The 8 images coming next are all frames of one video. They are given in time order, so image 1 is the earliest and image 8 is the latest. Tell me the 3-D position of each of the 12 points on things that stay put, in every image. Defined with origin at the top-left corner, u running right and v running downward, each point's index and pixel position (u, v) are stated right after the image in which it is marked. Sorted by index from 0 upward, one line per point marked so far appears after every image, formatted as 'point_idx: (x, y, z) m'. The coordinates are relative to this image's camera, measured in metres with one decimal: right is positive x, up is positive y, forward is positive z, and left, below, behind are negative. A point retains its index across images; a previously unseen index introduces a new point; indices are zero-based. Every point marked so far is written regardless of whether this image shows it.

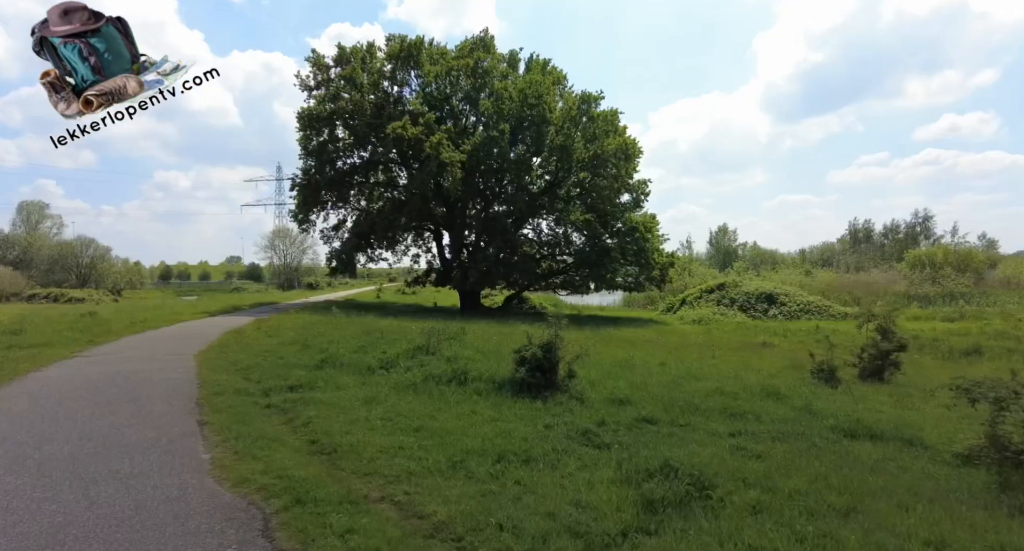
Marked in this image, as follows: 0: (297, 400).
0: (-3.3, -2.0, +7.8) m
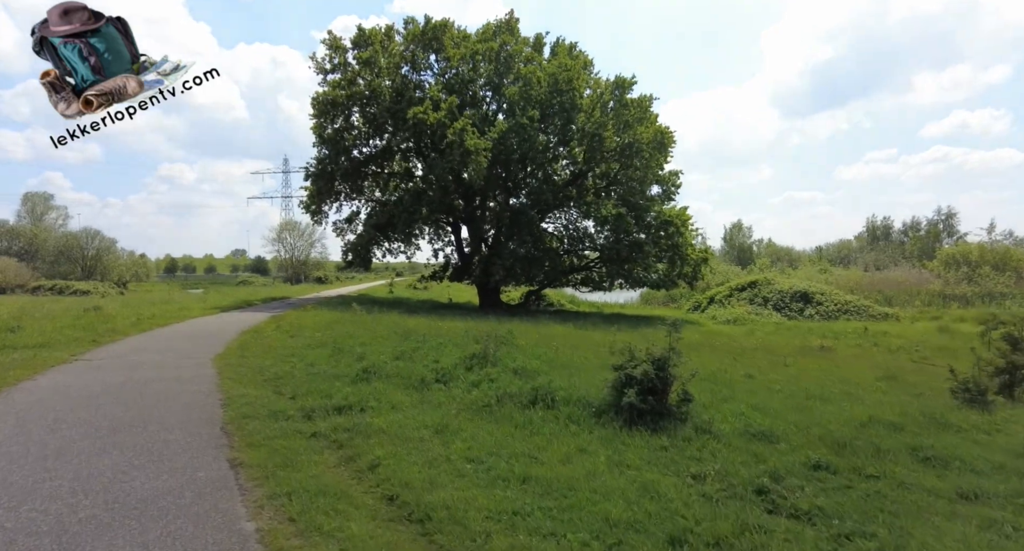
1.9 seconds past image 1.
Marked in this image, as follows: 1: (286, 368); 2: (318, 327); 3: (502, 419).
0: (-2.0, -1.9, +6.2) m
1: (-4.6, -1.9, +10.2) m
2: (-6.6, -1.7, +17.0) m
3: (-0.1, -1.8, +6.3) m
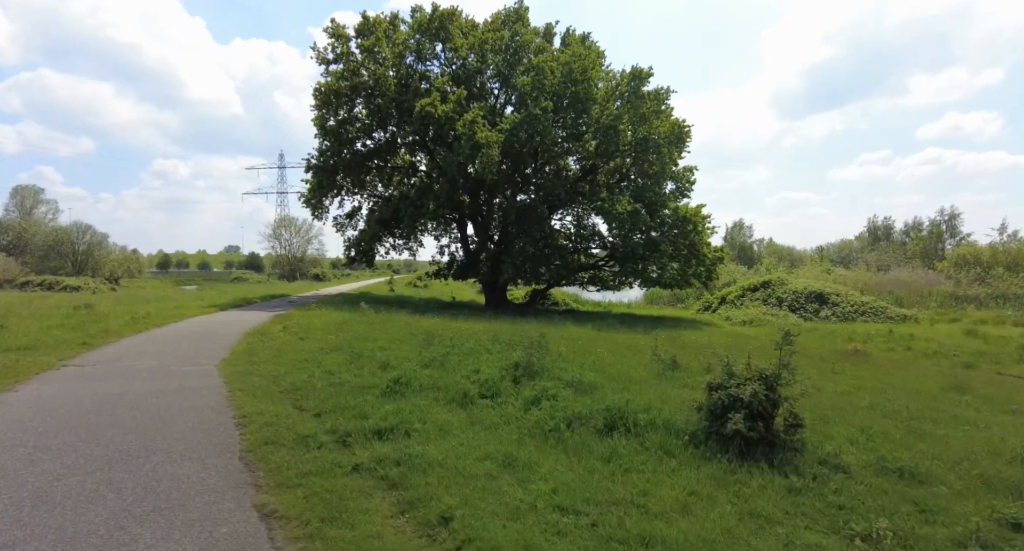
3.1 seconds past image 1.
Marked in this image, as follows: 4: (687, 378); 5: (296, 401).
0: (-1.2, -1.9, +5.1) m
1: (-3.8, -1.8, +9.1) m
2: (-5.8, -1.6, +15.8) m
3: (+0.7, -1.8, +5.3) m
4: (+3.0, -1.9, +8.9) m
5: (-3.3, -1.9, +7.6) m
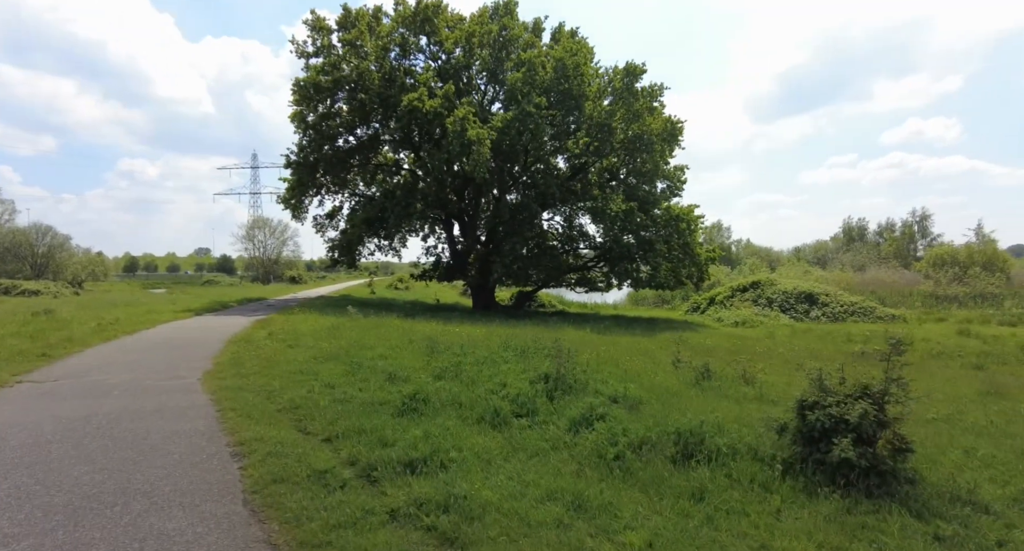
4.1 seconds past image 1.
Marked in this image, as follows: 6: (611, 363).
0: (-0.6, -1.9, +4.2) m
1: (-3.4, -1.9, +8.1) m
2: (-5.7, -1.7, +14.7) m
3: (+1.3, -1.8, +4.4) m
4: (+3.5, -1.9, +8.1) m
5: (-2.8, -1.9, +6.5) m
6: (+1.9, -1.7, +9.7) m
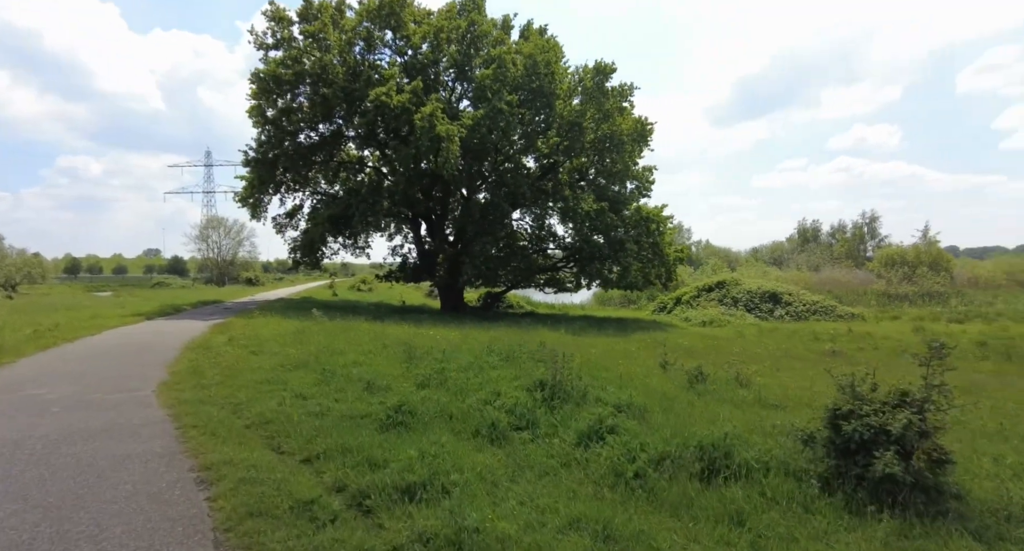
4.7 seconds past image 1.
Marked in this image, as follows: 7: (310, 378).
0: (-0.4, -1.9, +3.6) m
1: (-3.5, -1.9, +7.3) m
2: (-6.3, -1.7, +13.7) m
3: (+1.4, -1.8, +4.0) m
4: (+3.3, -1.9, +7.9) m
5: (-2.8, -1.9, +5.8) m
6: (+1.7, -1.7, +9.4) m
7: (-3.7, -1.8, +9.1) m
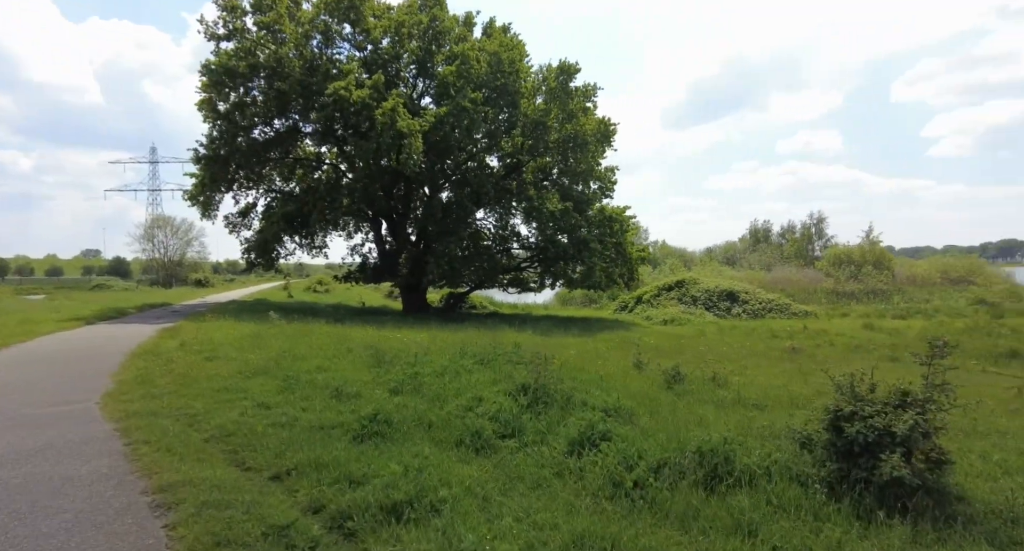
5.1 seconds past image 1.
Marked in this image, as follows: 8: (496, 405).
0: (-0.4, -1.9, +3.3) m
1: (-3.7, -1.9, +6.7) m
2: (-7.0, -1.7, +12.9) m
3: (+1.4, -1.8, +3.8) m
4: (+3.0, -1.9, +7.8) m
5: (-2.9, -1.9, +5.3) m
6: (+1.2, -1.7, +9.2) m
7: (-4.1, -1.9, +8.5) m
8: (-0.2, -1.7, +6.5) m
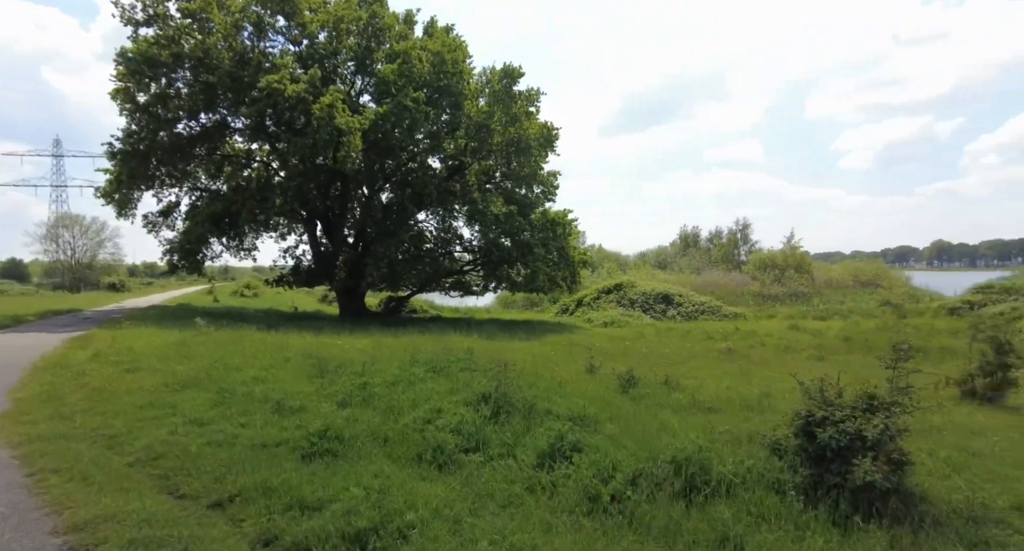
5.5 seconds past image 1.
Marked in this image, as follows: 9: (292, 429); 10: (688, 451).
0: (-0.5, -2.0, +2.9) m
1: (-4.2, -2.0, +6.0) m
2: (-8.2, -1.8, +11.7) m
3: (+1.2, -1.9, +3.7) m
4: (+2.4, -2.0, +7.8) m
5: (-3.2, -2.0, +4.6) m
6: (+0.4, -1.8, +9.0) m
7: (-4.8, -1.9, +7.7) m
8: (-0.7, -1.7, +6.1) m
9: (-2.8, -1.9, +6.3) m
10: (+1.6, -1.6, +4.6) m
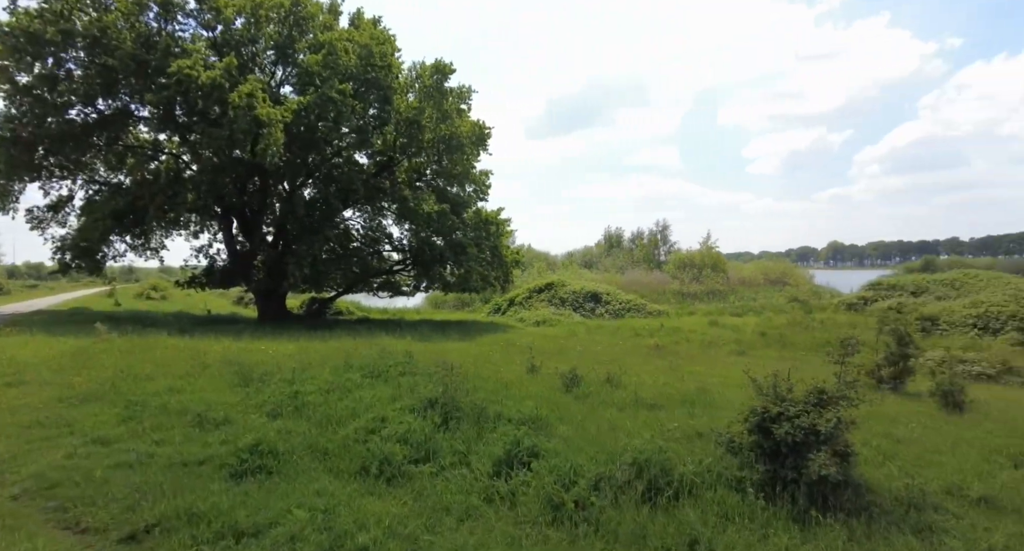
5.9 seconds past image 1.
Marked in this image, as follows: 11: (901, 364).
0: (-0.6, -1.9, +2.6) m
1: (-4.7, -2.0, +5.1) m
2: (-9.5, -1.8, +10.3) m
3: (+1.0, -1.9, +3.6) m
4: (+1.5, -1.9, +7.9) m
5: (-3.6, -2.0, +3.9) m
6: (-0.6, -1.8, +8.7) m
7: (-5.5, -1.9, +6.8) m
8: (-1.3, -1.7, +5.8) m
9: (-3.3, -1.9, +5.6) m
10: (+1.2, -1.6, +4.6) m
11: (+8.1, -1.9, +10.5) m
